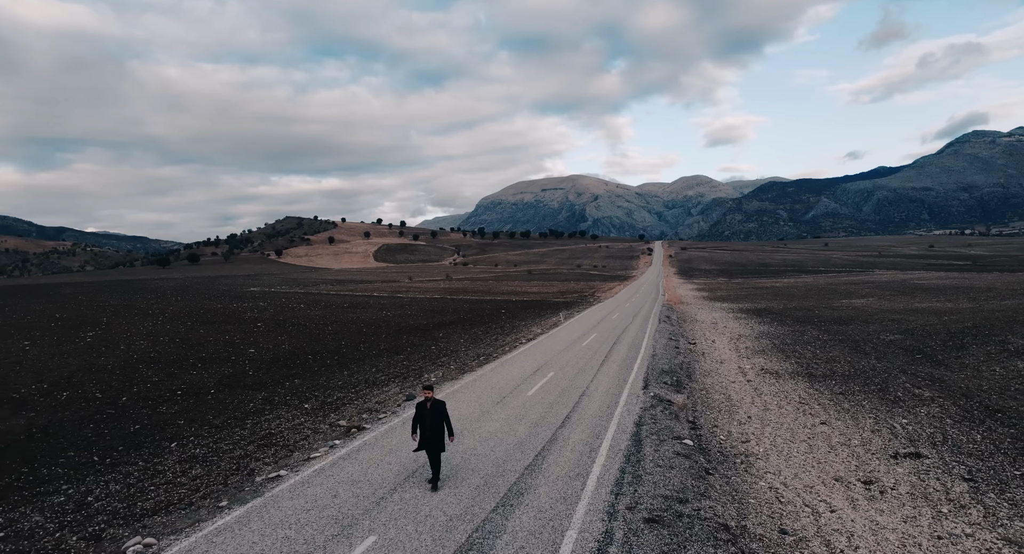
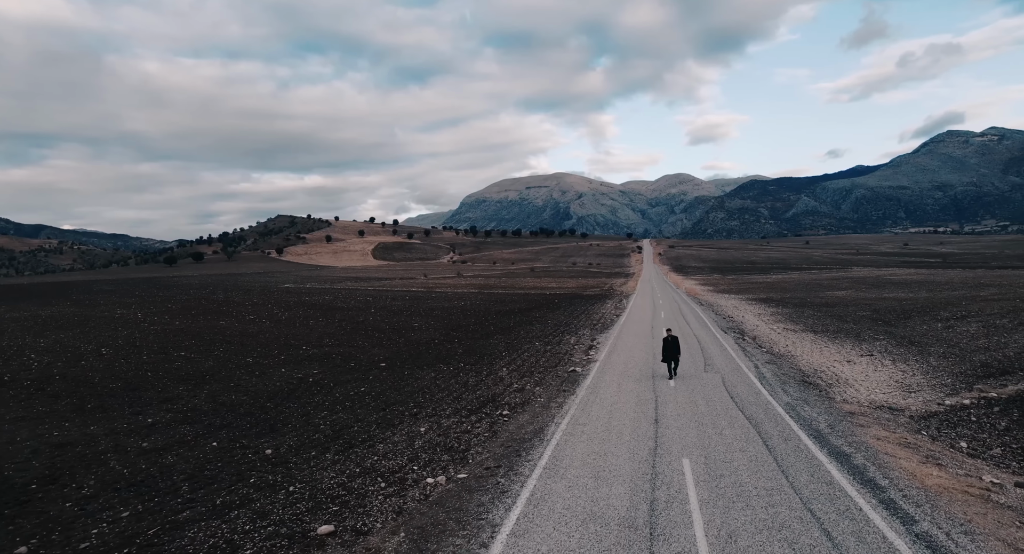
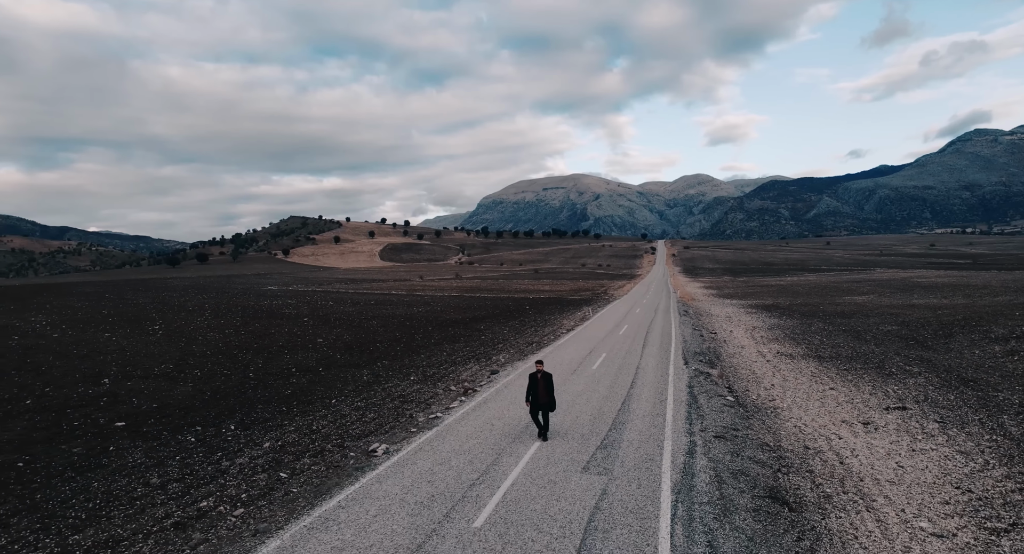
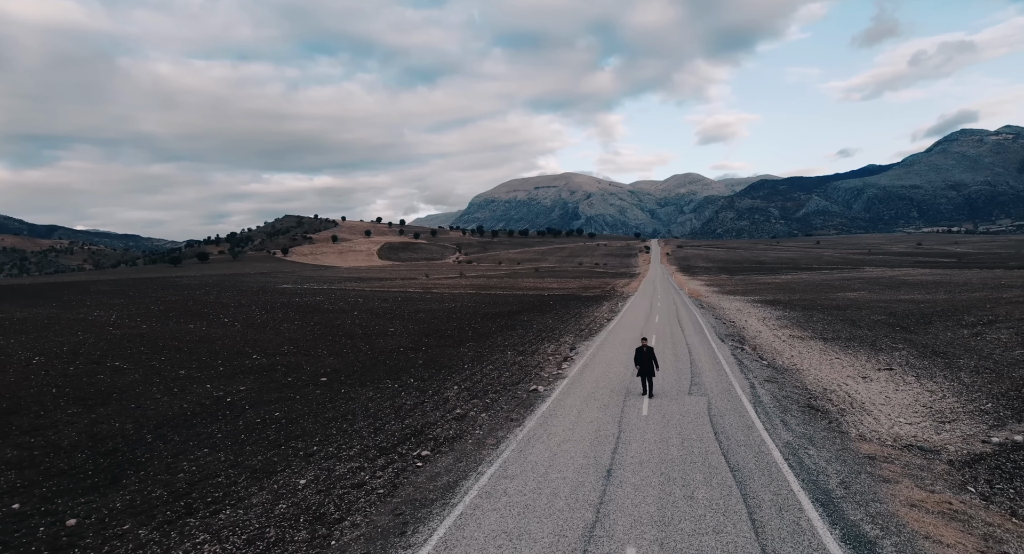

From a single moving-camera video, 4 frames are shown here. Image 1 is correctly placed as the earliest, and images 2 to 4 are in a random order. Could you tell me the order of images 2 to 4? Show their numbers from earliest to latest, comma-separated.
3, 4, 2
